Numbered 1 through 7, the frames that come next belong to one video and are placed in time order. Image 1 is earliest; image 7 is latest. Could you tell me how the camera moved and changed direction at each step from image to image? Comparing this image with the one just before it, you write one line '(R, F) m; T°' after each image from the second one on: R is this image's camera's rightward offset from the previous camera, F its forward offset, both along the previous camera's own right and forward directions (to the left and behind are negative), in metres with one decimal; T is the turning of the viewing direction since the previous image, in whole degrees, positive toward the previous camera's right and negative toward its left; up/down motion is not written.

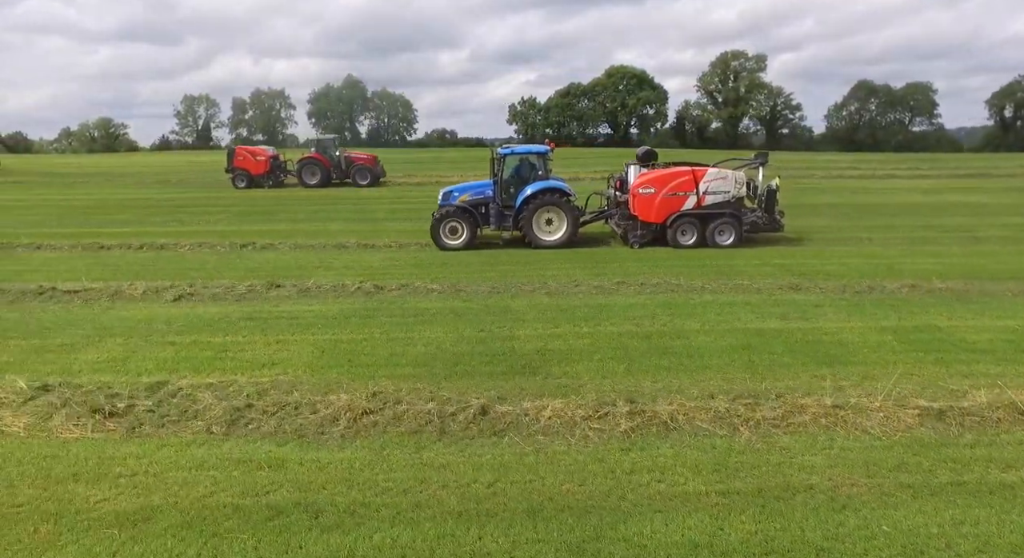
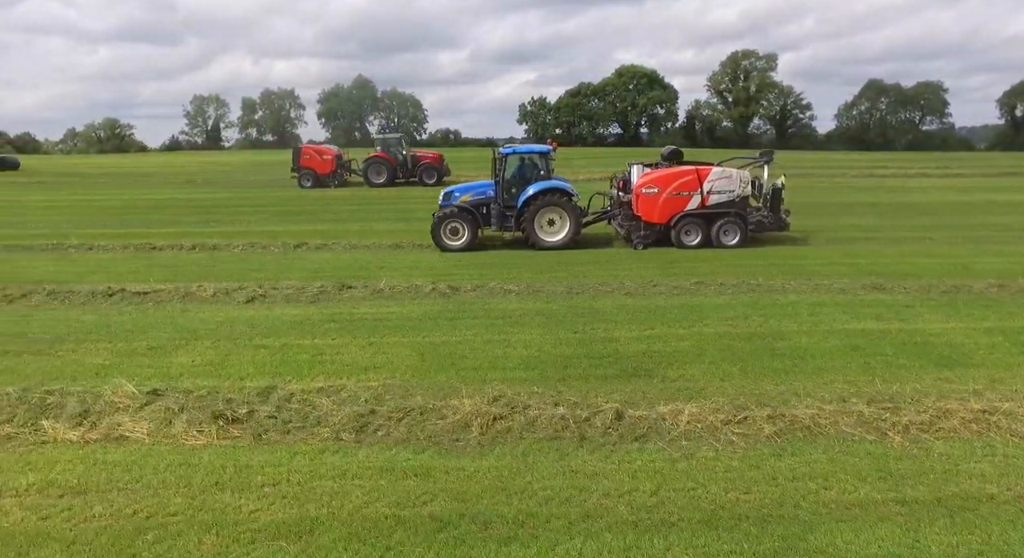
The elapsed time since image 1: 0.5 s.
(-1.1, +0.1) m; 0°
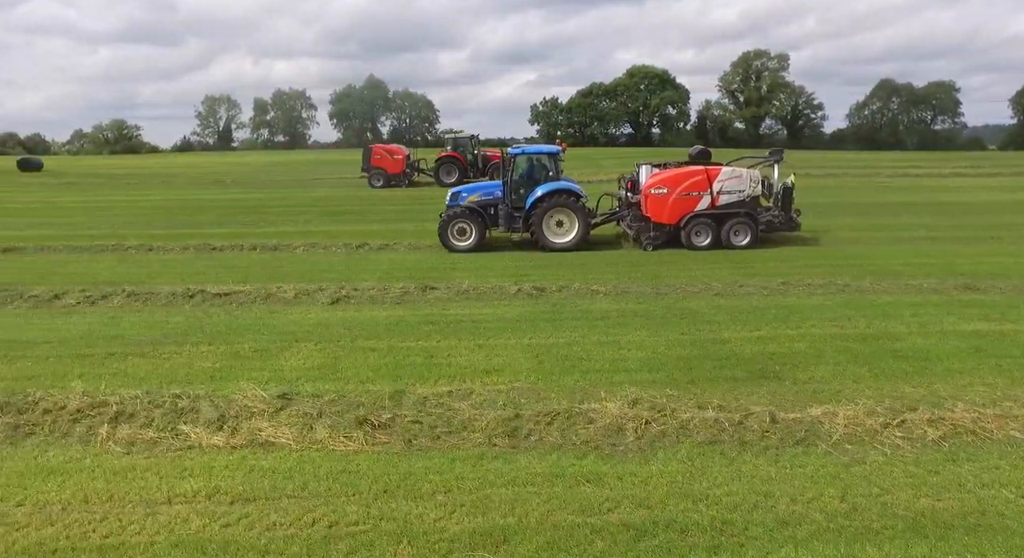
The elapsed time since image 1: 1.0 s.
(-1.2, +0.1) m; 0°
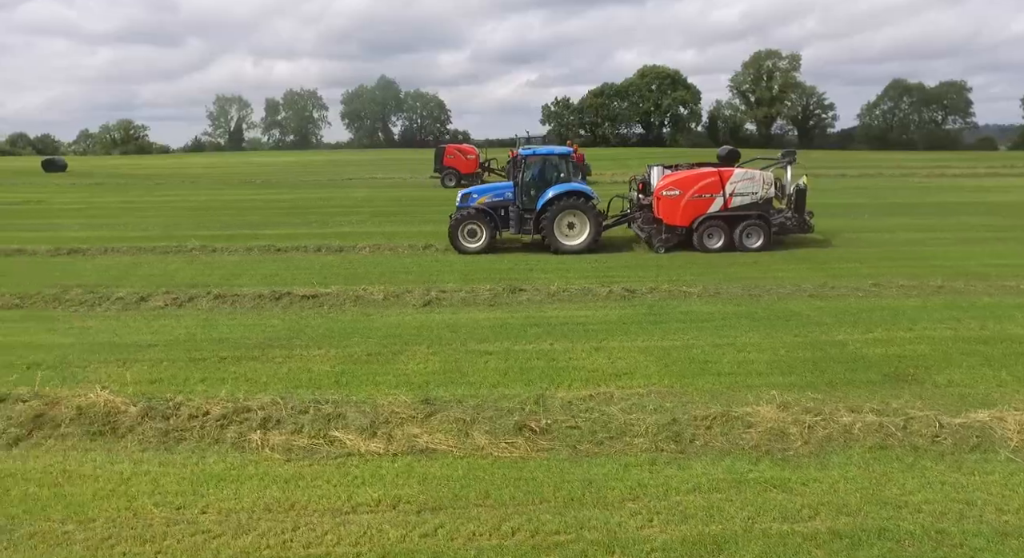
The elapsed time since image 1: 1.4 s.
(-1.2, +0.1) m; 0°
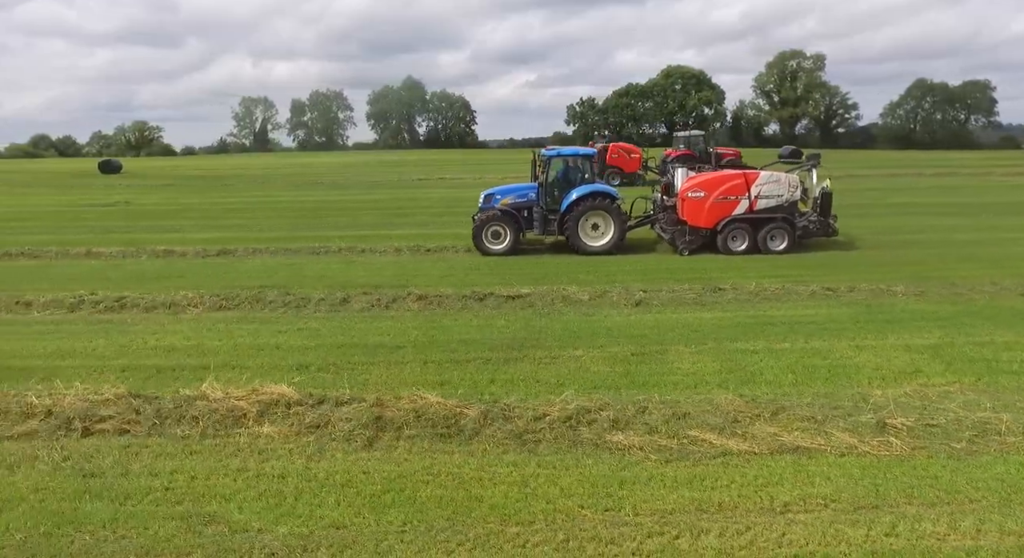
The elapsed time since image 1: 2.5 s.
(-2.7, 0.0) m; 0°
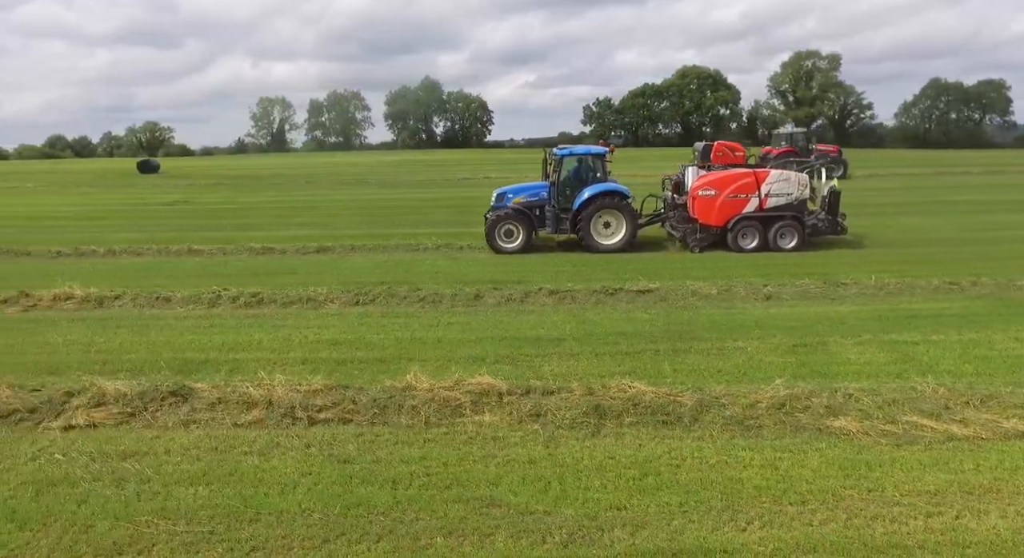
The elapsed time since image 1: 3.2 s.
(-1.8, -0.1) m; 0°
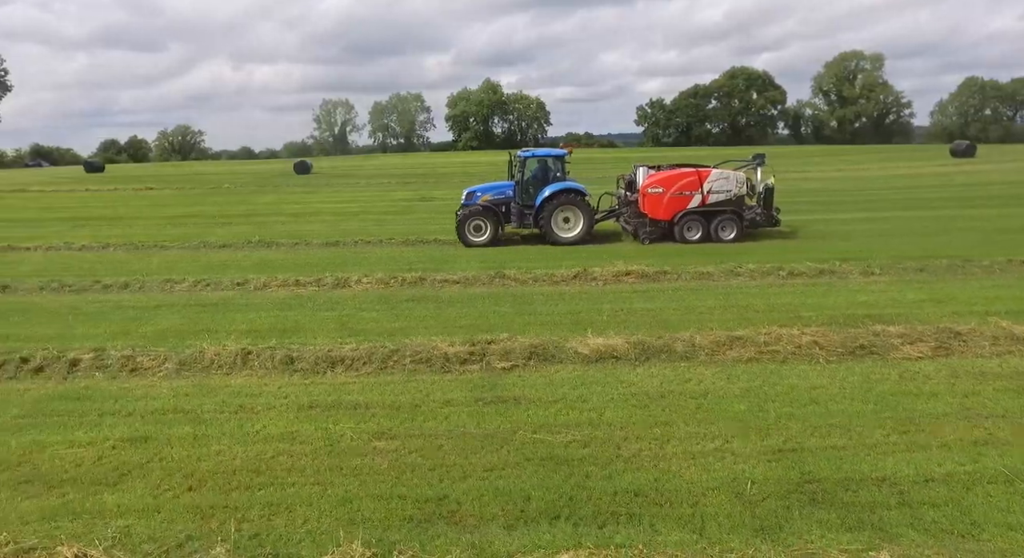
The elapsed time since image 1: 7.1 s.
(-7.9, -1.3) m; +2°
